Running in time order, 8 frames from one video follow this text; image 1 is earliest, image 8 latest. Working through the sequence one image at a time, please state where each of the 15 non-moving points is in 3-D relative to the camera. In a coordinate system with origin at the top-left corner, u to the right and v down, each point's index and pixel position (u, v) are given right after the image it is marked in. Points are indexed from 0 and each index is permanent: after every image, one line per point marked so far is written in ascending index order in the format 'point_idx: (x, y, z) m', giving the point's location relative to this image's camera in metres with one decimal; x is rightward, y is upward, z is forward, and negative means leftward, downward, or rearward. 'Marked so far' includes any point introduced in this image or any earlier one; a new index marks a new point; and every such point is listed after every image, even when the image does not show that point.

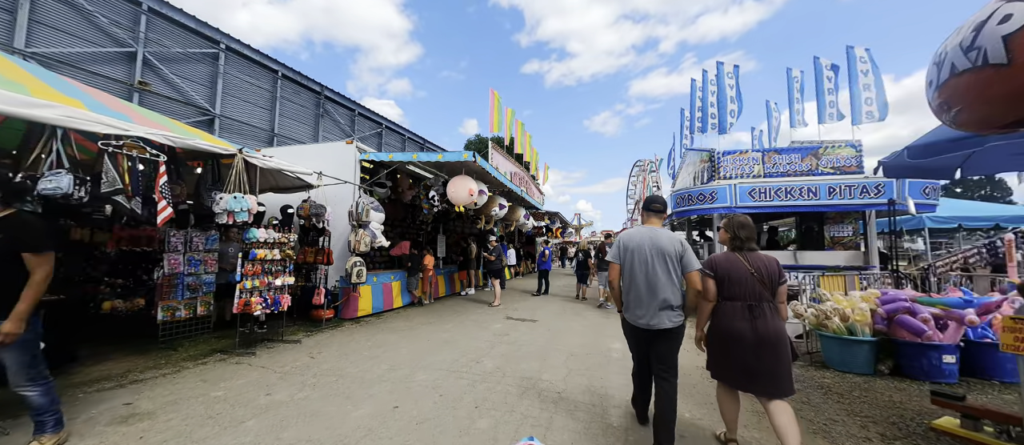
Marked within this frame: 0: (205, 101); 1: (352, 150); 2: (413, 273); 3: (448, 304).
0: (-10.0, +3.9, +11.2) m
1: (-3.3, +1.5, +7.1) m
2: (-2.5, -1.3, +8.6) m
3: (-1.6, -2.1, +8.8) m
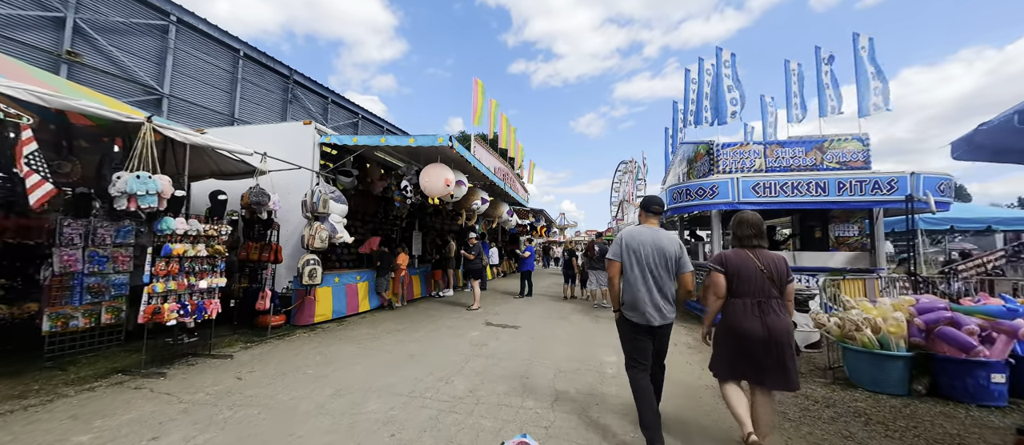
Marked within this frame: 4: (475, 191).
0: (-10.5, +4.2, +10.0) m
1: (-3.6, +1.6, +6.1) m
2: (-2.9, -1.1, +7.8) m
3: (-2.1, -2.0, +7.9) m
4: (-0.9, +0.7, +7.8) m
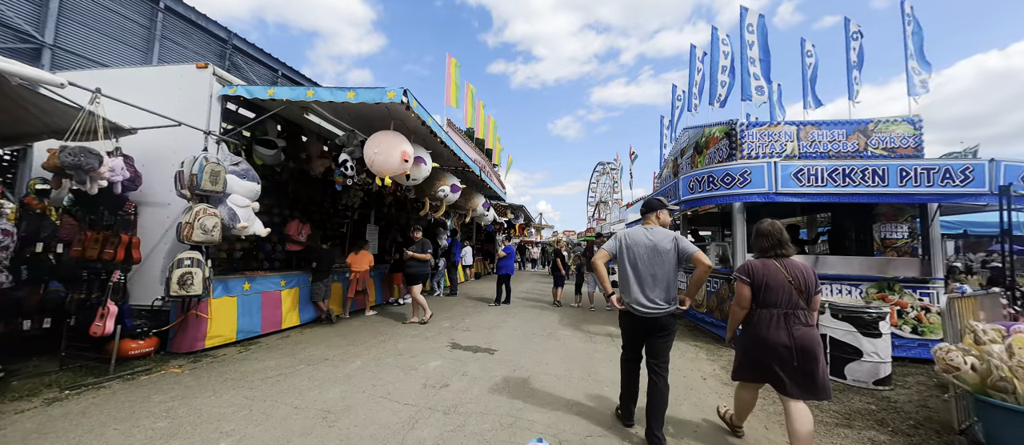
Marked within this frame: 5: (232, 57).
0: (-10.9, +4.5, +7.7) m
1: (-3.9, +1.8, +4.4) m
2: (-3.3, -0.9, +6.0) m
3: (-2.6, -1.8, +6.2) m
4: (-1.3, +0.8, +6.2) m
5: (-10.1, +6.0, +12.4) m
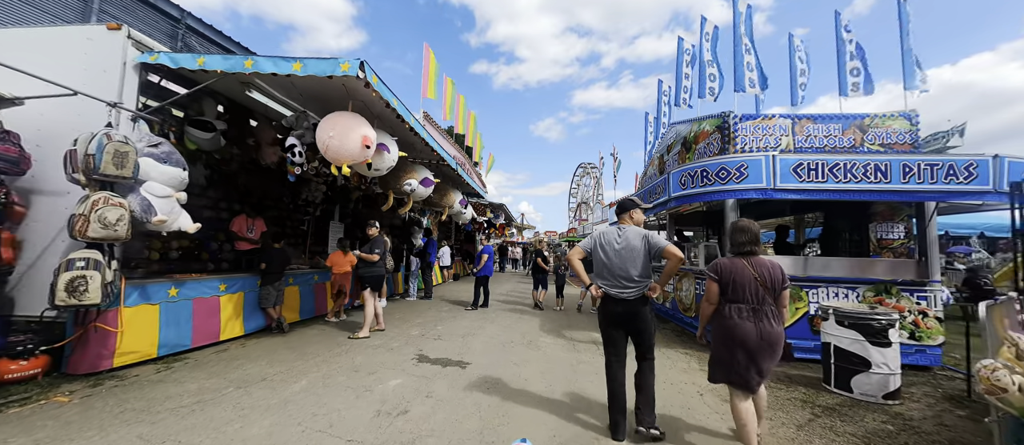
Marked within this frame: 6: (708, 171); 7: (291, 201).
0: (-11.3, +4.6, +6.6) m
1: (-4.1, +1.9, +3.6) m
2: (-3.7, -0.9, +5.3) m
3: (-2.9, -1.7, +5.5) m
4: (-1.7, +0.9, +5.6) m
5: (-10.7, +6.1, +11.3) m
6: (+2.7, +0.7, +4.7) m
7: (-4.5, +0.4, +7.1) m
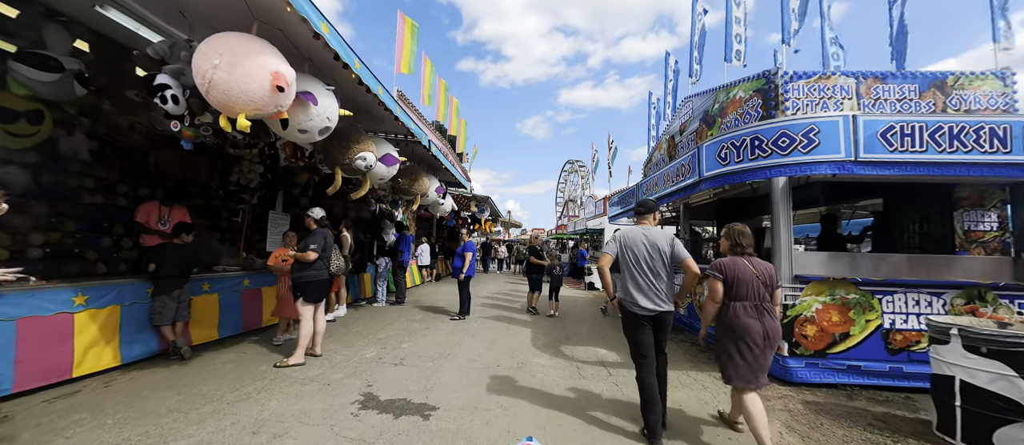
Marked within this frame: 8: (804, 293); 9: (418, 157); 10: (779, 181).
0: (-11.6, +4.8, +4.9) m
1: (-4.2, +2.0, +2.2) m
2: (-3.9, -0.7, +3.9) m
3: (-3.1, -1.6, +4.1) m
4: (-1.8, +1.1, +4.2) m
5: (-11.1, +6.3, +9.6) m
6: (+2.5, +0.8, +3.5) m
7: (-4.8, +0.6, +5.6) m
8: (+3.3, -0.8, +3.8) m
9: (-1.9, +1.3, +6.9) m
10: (+3.1, +0.5, +4.0) m
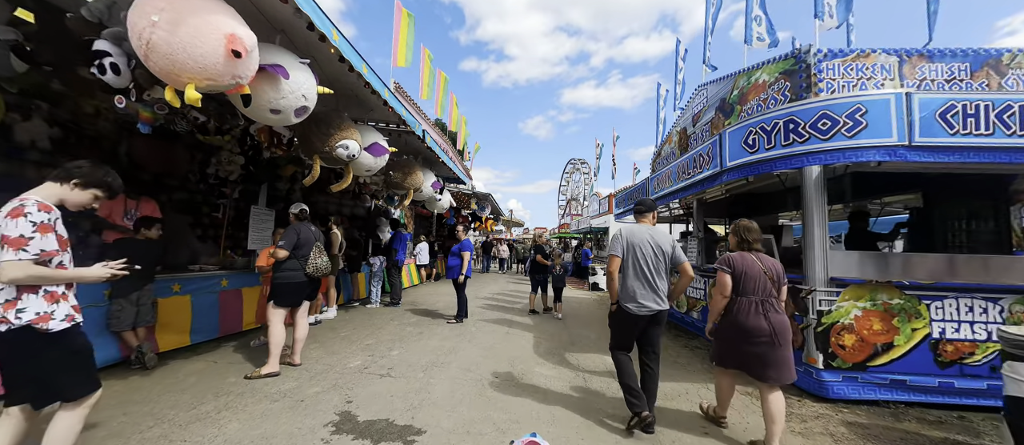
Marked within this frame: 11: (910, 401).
0: (-11.5, +4.9, +4.5) m
1: (-4.2, +2.1, +1.8) m
2: (-3.9, -0.7, +3.5) m
3: (-3.1, -1.5, +3.7) m
4: (-1.8, +1.1, +3.8) m
5: (-11.1, +6.3, +9.2) m
6: (+2.5, +0.9, +3.1) m
7: (-4.7, +0.7, +5.2) m
8: (+3.2, -0.7, +3.4) m
9: (-1.9, +1.4, +6.5) m
10: (+3.1, +0.5, +3.5) m
11: (+3.8, -1.7, +3.3) m
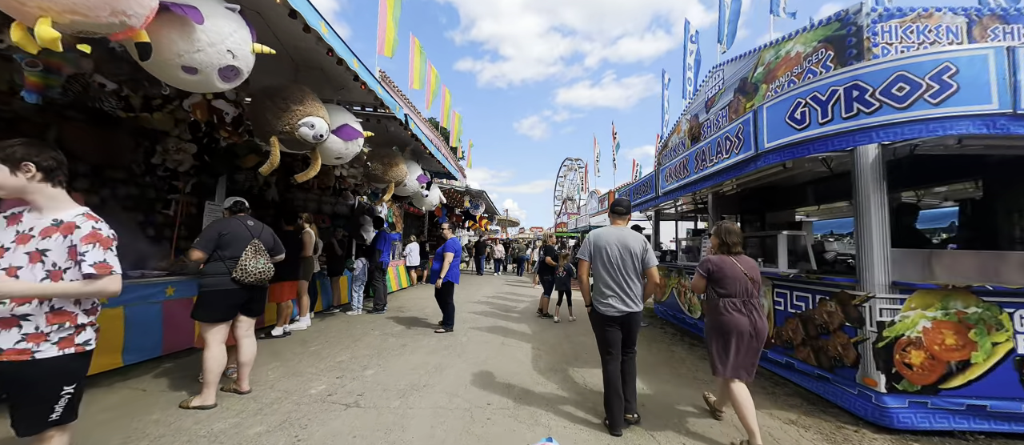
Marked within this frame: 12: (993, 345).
0: (-11.6, +4.9, +3.7) m
1: (-4.3, +2.1, +1.1) m
2: (-3.9, -0.6, +2.8) m
3: (-3.2, -1.5, +3.1) m
4: (-1.9, +1.1, +3.2) m
5: (-11.2, +6.3, +8.4) m
6: (+2.5, +1.0, +2.4) m
7: (-4.8, +0.7, +4.5) m
8: (+3.2, -0.7, +2.8) m
9: (-2.0, +1.4, +5.8) m
10: (+3.0, +0.6, +2.9) m
11: (+3.8, -1.6, +2.7) m
12: (+3.9, -1.0, +2.8) m
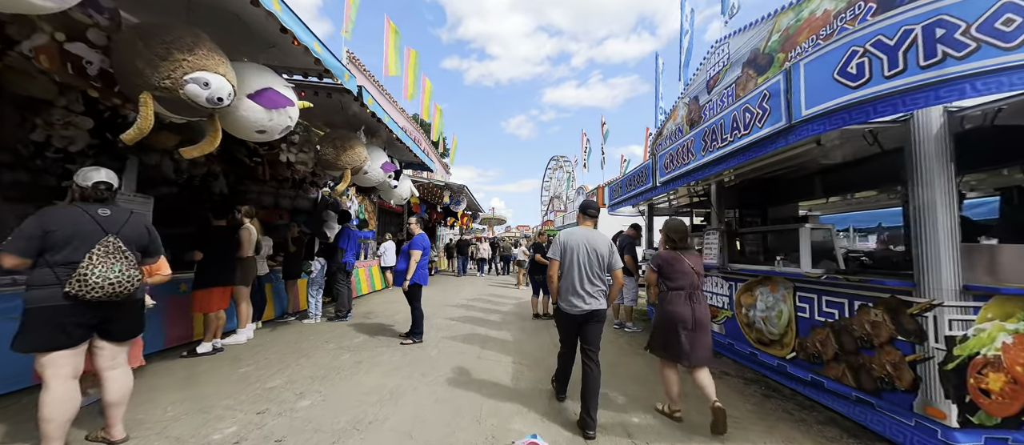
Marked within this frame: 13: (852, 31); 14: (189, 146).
0: (-11.9, +4.9, +2.5) m
1: (-4.4, +2.2, +0.2) m
2: (-4.1, -0.6, +1.9) m
3: (-3.4, -1.4, +2.2) m
4: (-2.1, +1.2, +2.4) m
5: (-11.6, +6.4, +7.3) m
6: (+2.3, +1.0, +1.8) m
7: (-5.1, +0.8, +3.6) m
8: (+3.0, -0.6, +2.2) m
9: (-2.3, +1.5, +5.0) m
10: (+2.8, +0.7, +2.3) m
11: (+3.6, -1.6, +2.1) m
12: (+3.7, -0.9, +2.2) m
13: (+2.1, +1.2, +2.2) m
14: (-2.4, +0.6, +2.7) m
